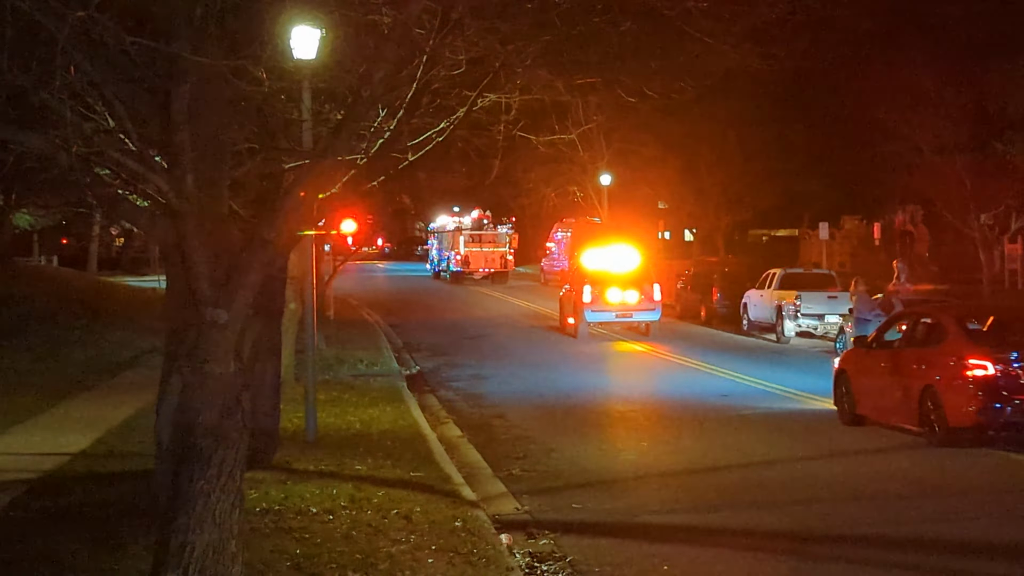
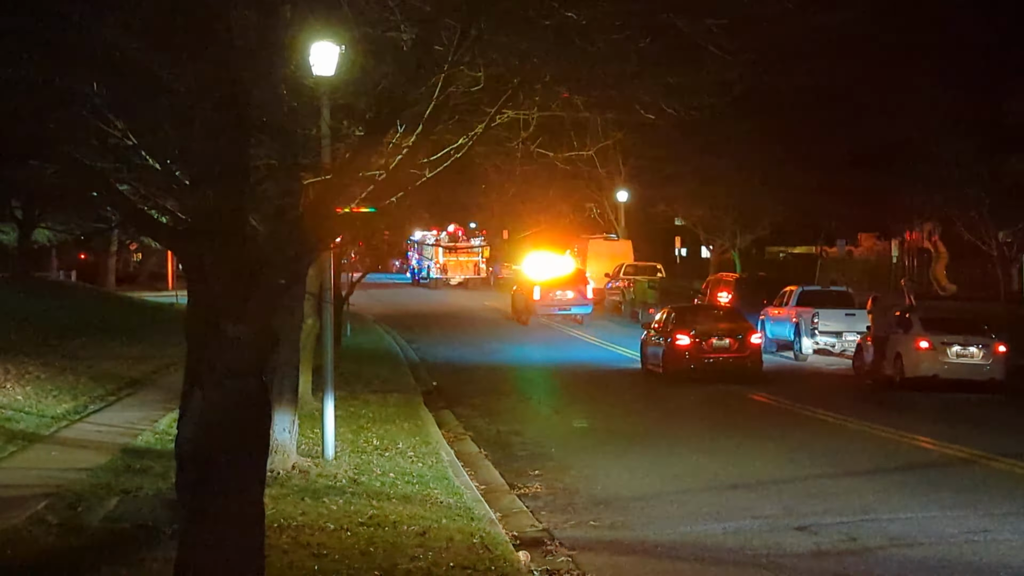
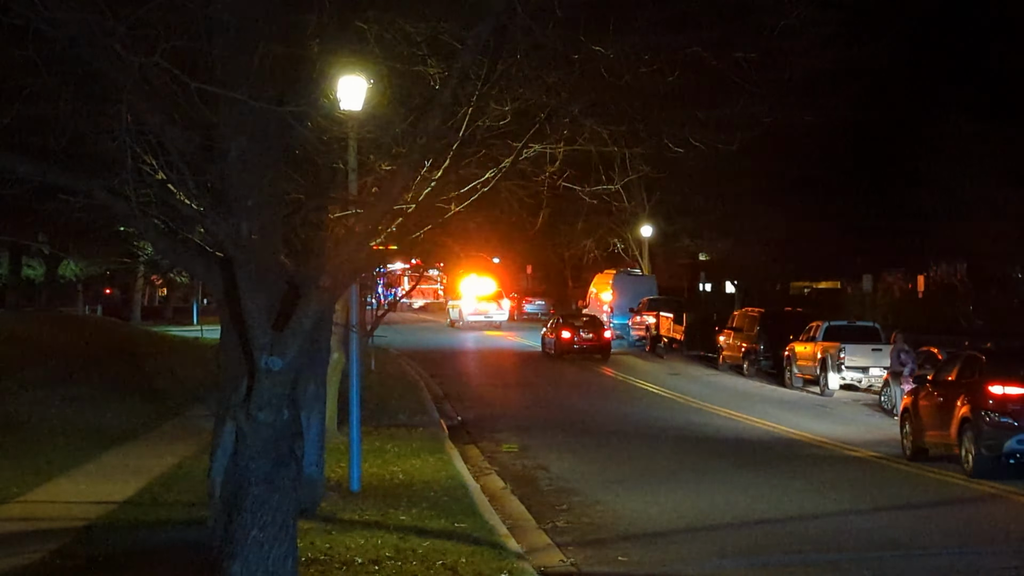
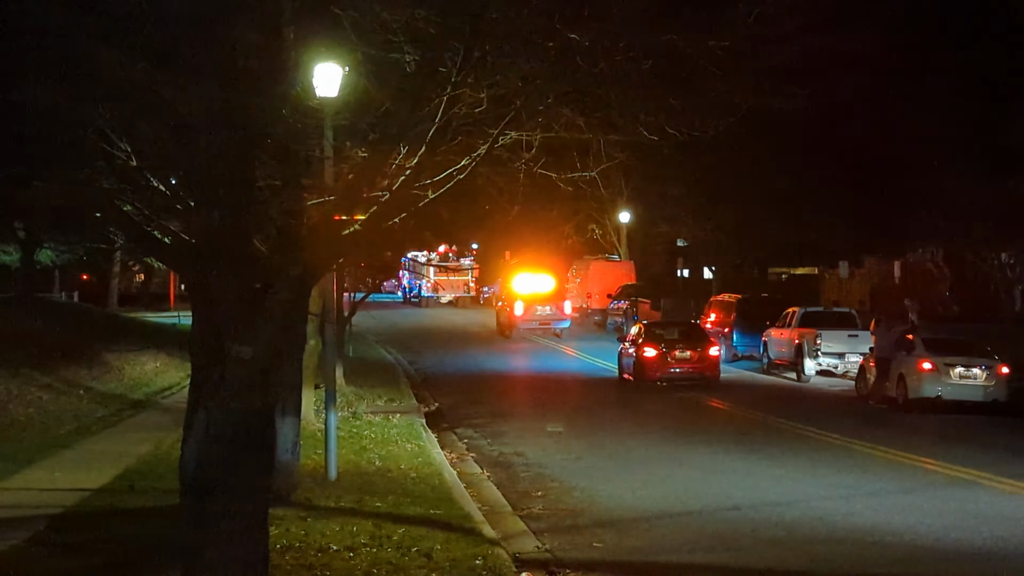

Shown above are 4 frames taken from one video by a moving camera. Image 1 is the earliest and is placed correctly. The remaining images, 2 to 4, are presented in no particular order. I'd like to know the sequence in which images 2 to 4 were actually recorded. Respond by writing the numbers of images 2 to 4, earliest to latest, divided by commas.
2, 4, 3
